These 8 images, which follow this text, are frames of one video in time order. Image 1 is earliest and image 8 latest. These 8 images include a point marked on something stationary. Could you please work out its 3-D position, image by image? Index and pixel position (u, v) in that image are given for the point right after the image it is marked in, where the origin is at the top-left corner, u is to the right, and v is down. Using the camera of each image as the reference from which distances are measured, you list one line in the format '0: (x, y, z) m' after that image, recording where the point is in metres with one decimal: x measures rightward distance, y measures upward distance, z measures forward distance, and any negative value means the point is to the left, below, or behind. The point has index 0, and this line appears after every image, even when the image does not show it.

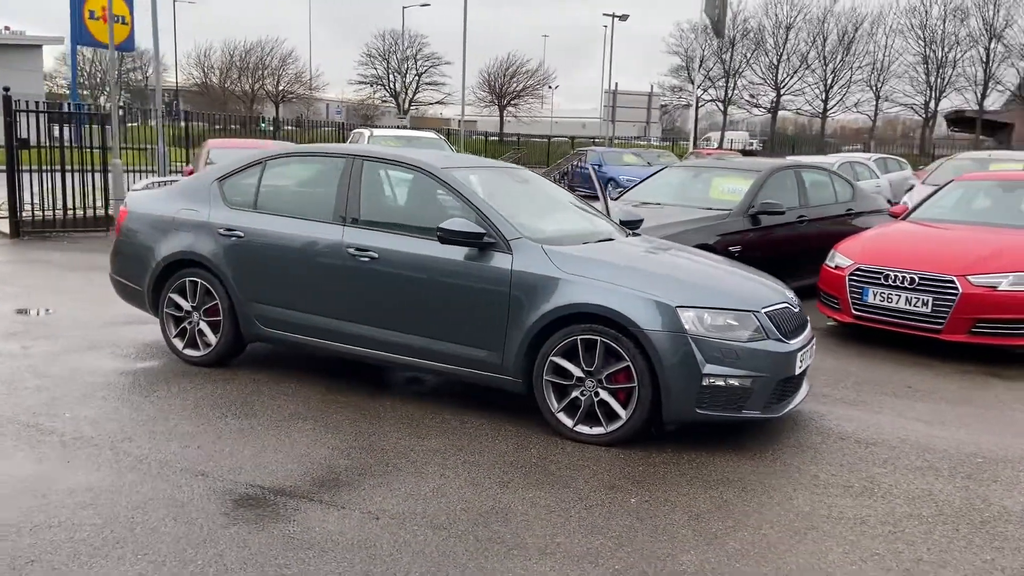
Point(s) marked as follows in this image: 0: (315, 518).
0: (-0.8, -0.9, +3.4) m
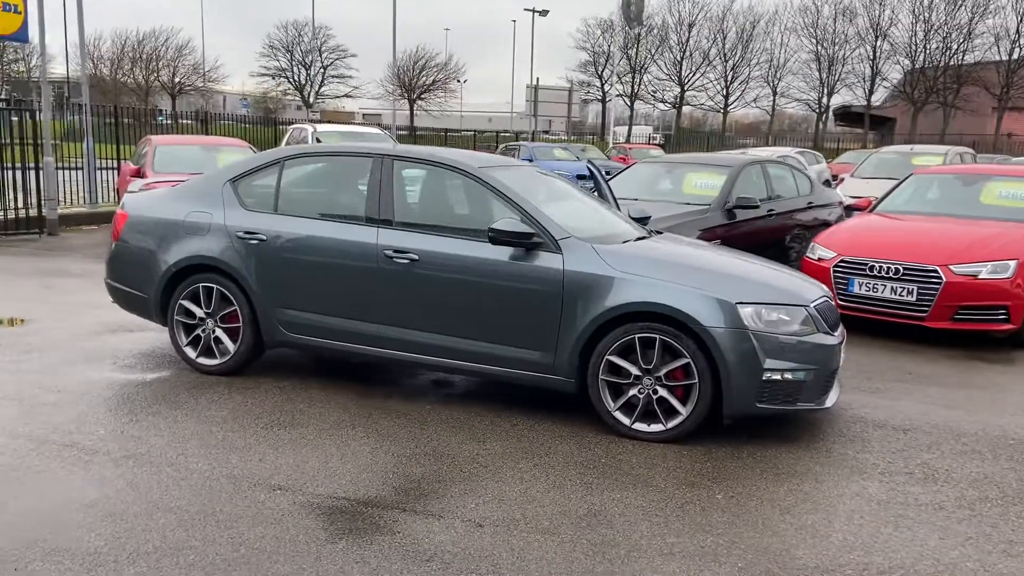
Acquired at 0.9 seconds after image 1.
0: (-0.4, -1.0, +3.4) m
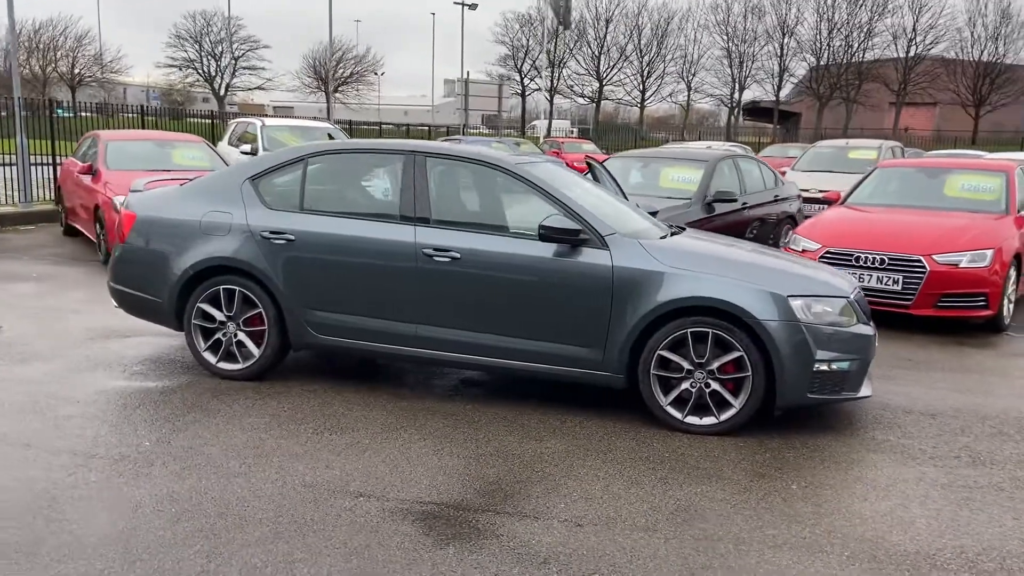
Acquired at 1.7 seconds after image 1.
0: (0.0, -1.0, +3.3) m
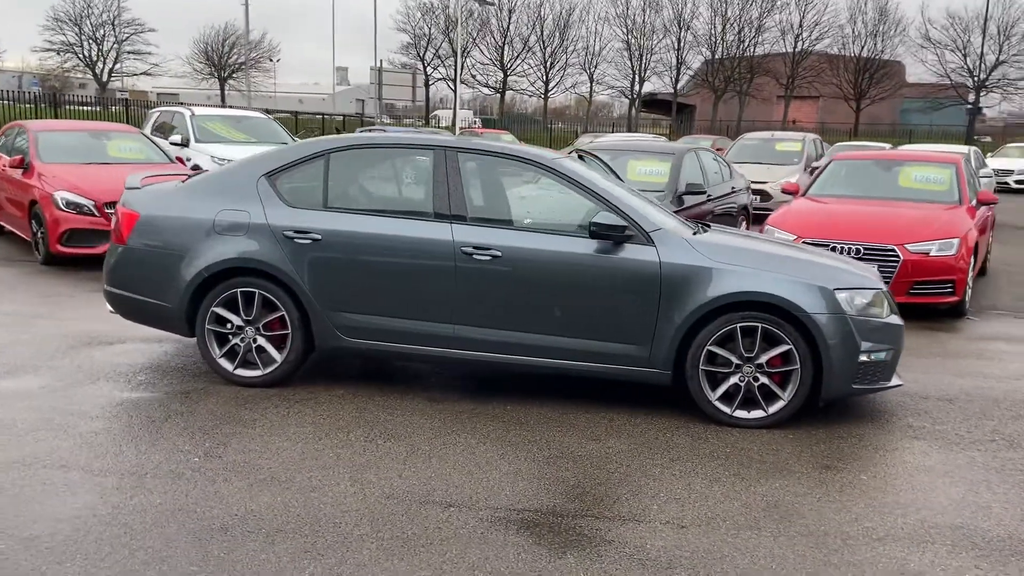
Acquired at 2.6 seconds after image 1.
0: (+0.4, -1.0, +3.3) m
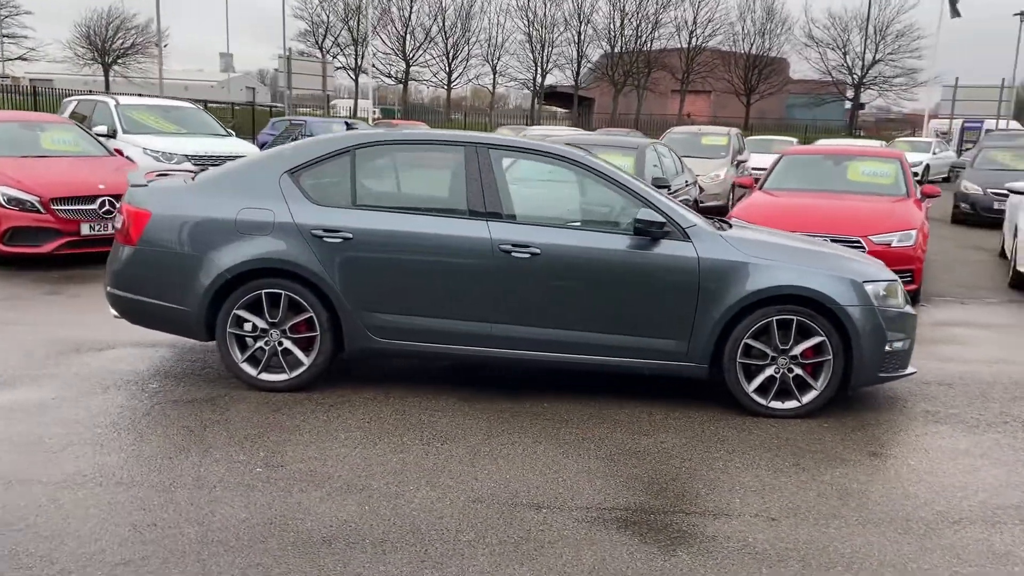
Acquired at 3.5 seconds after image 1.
0: (+0.8, -0.9, +3.3) m
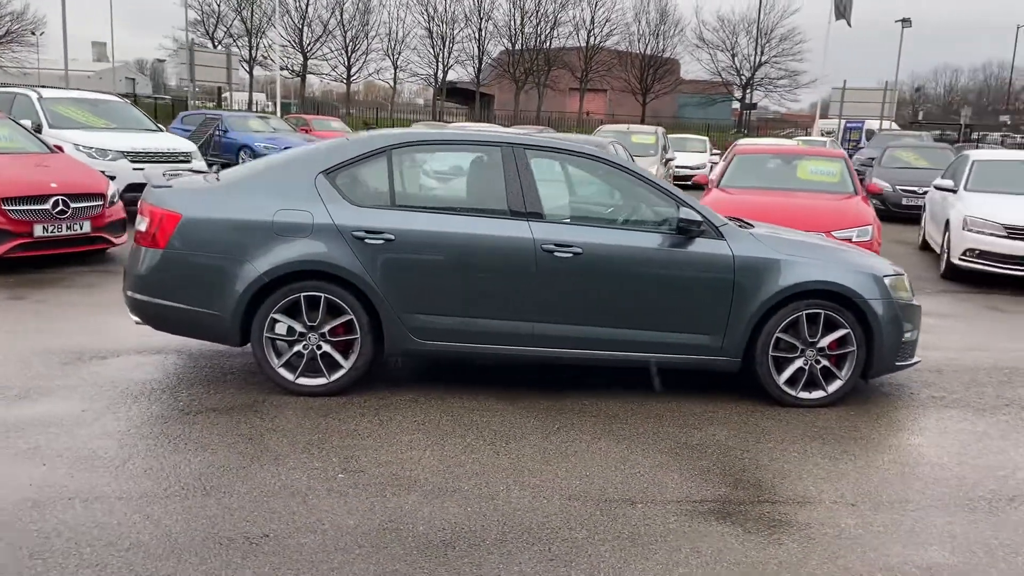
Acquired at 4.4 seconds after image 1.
0: (+1.2, -0.9, +3.5) m
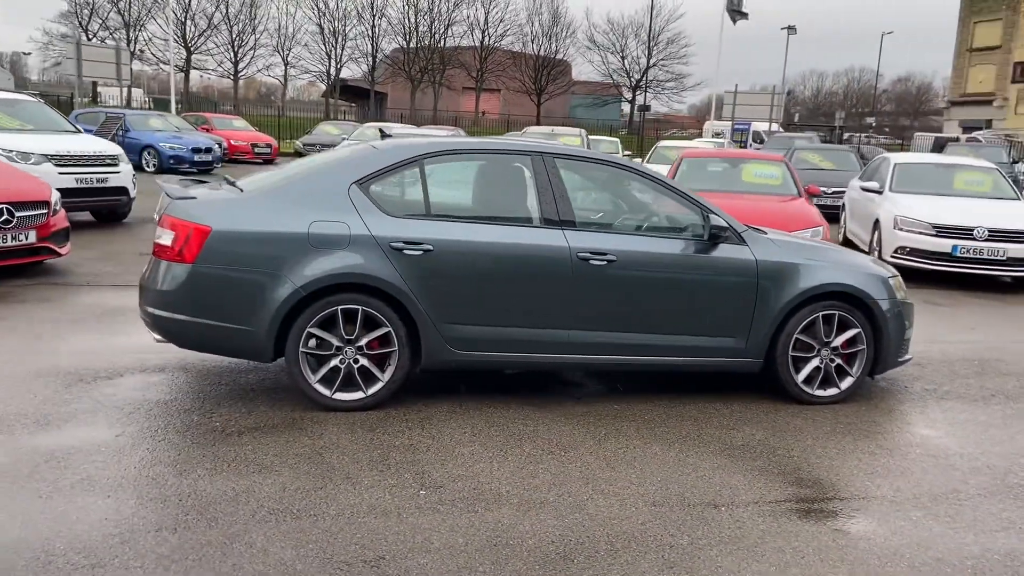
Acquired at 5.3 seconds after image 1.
0: (+1.6, -1.0, +3.7) m
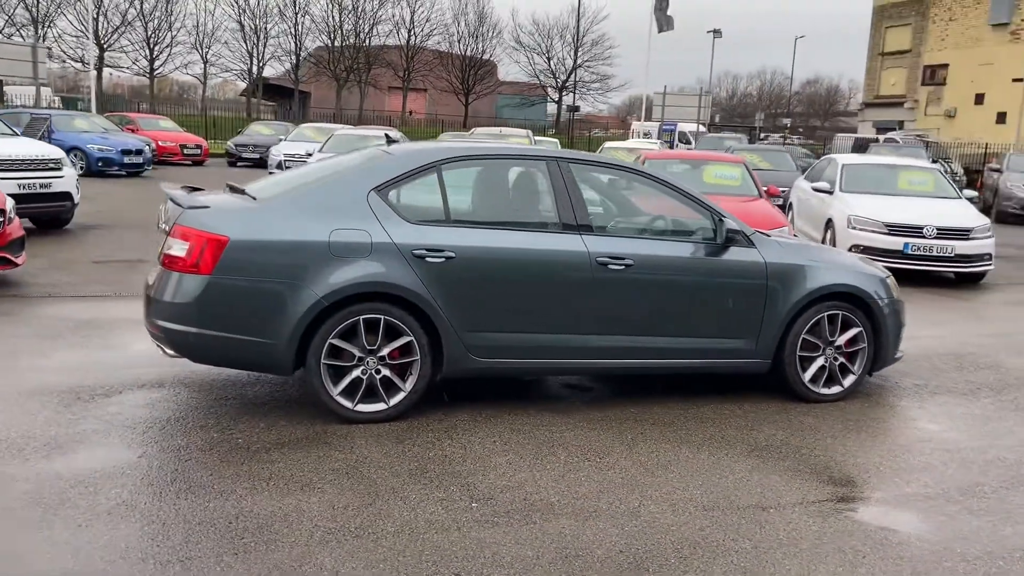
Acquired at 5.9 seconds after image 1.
0: (+1.8, -1.0, +3.8) m
